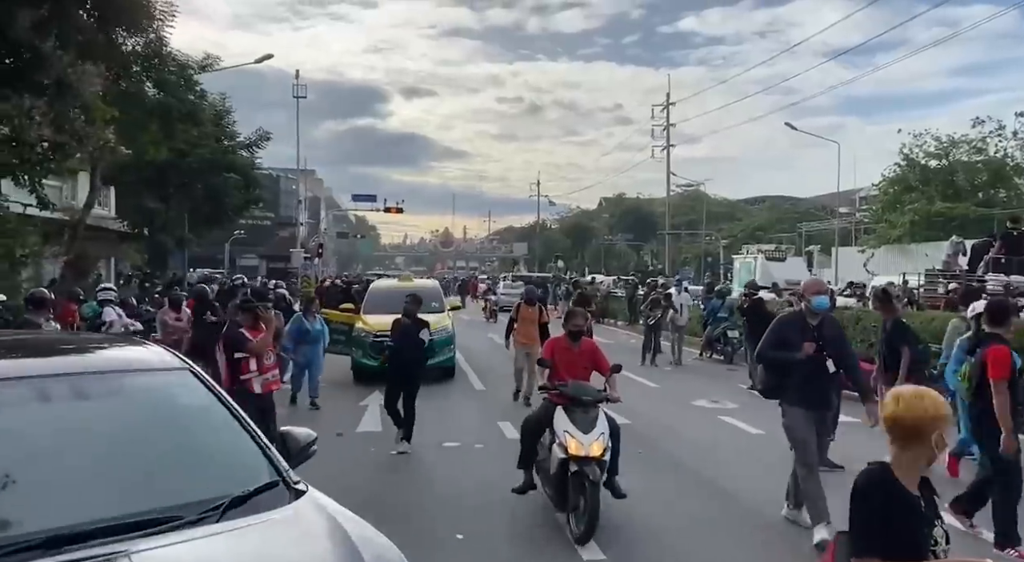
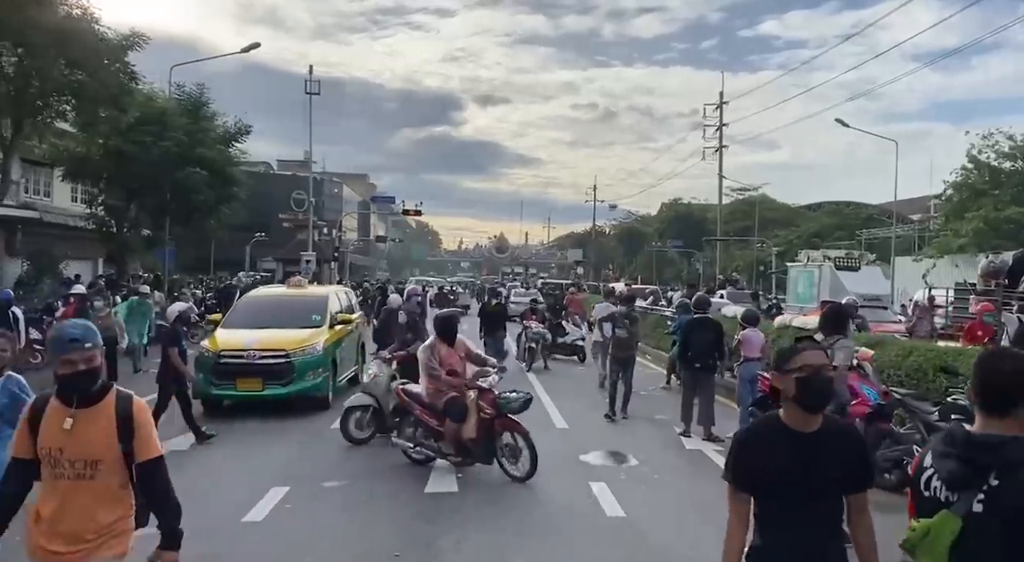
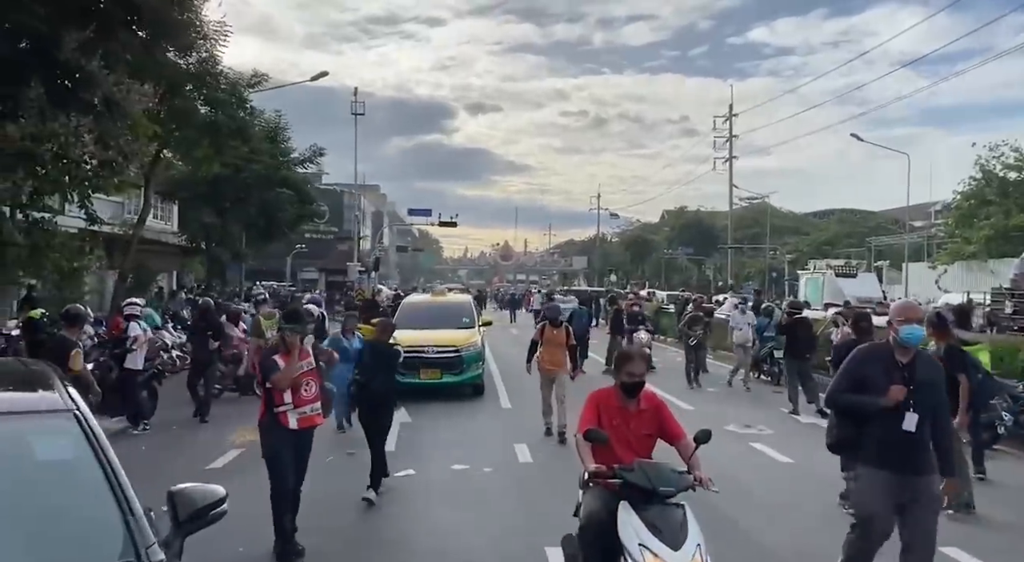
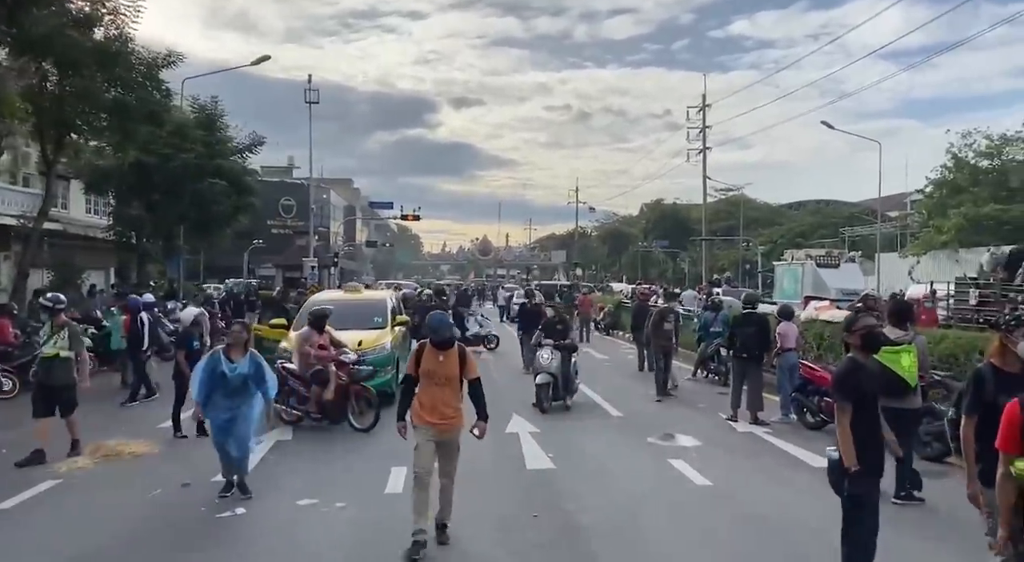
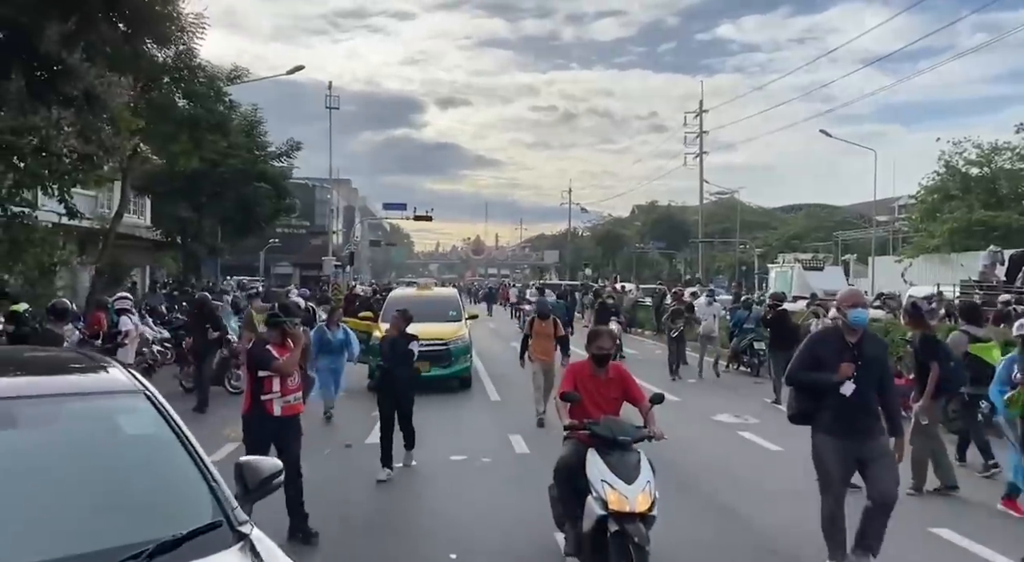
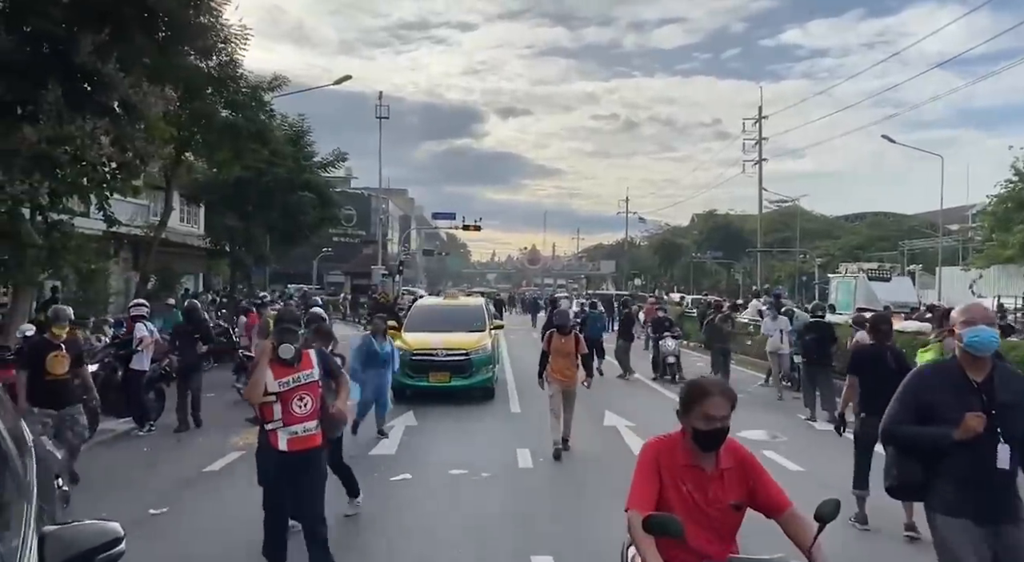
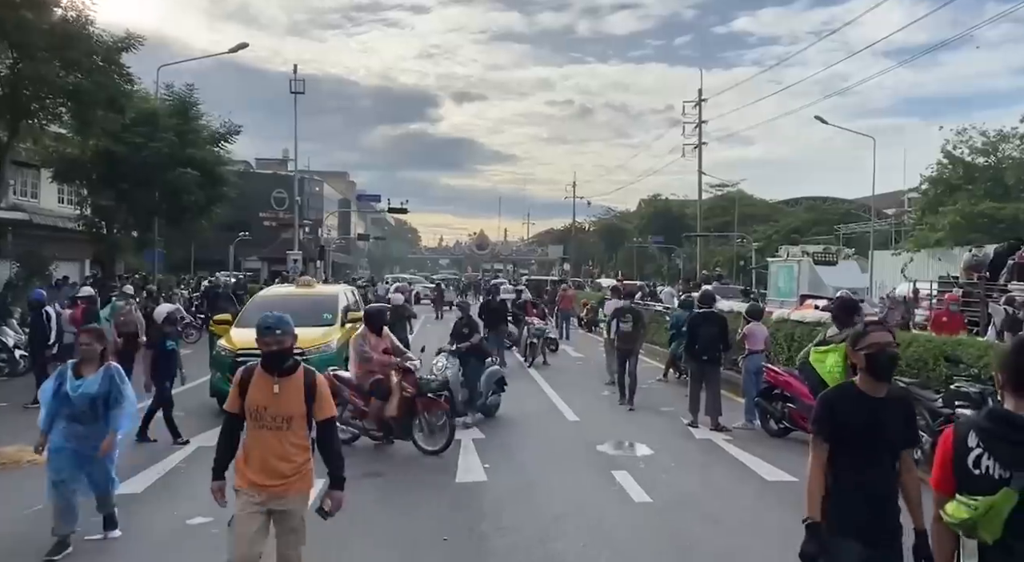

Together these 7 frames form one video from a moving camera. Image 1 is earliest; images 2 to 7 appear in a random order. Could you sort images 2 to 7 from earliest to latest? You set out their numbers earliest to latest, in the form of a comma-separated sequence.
5, 3, 6, 4, 7, 2
